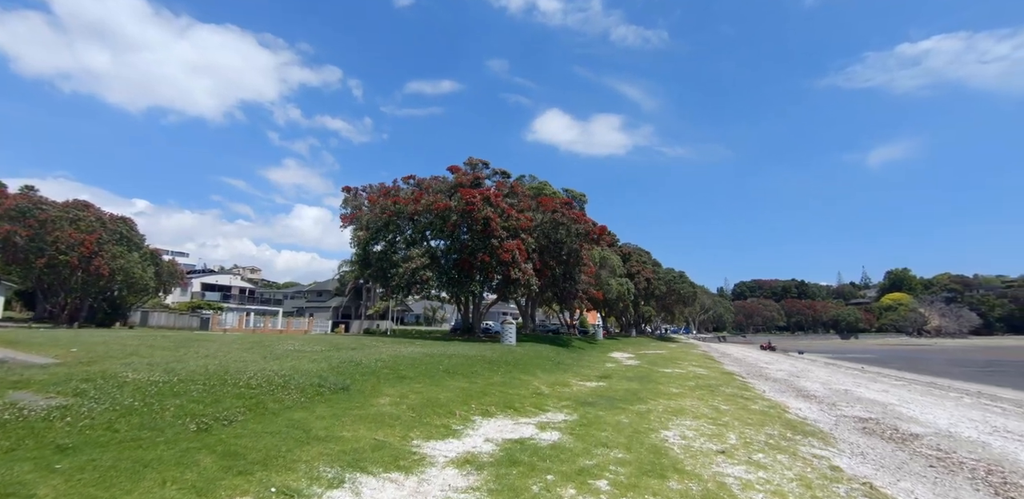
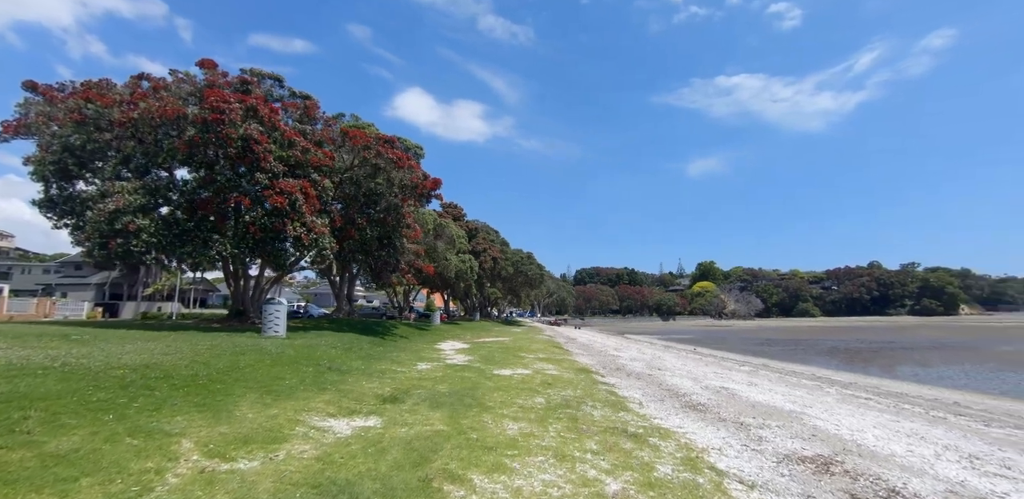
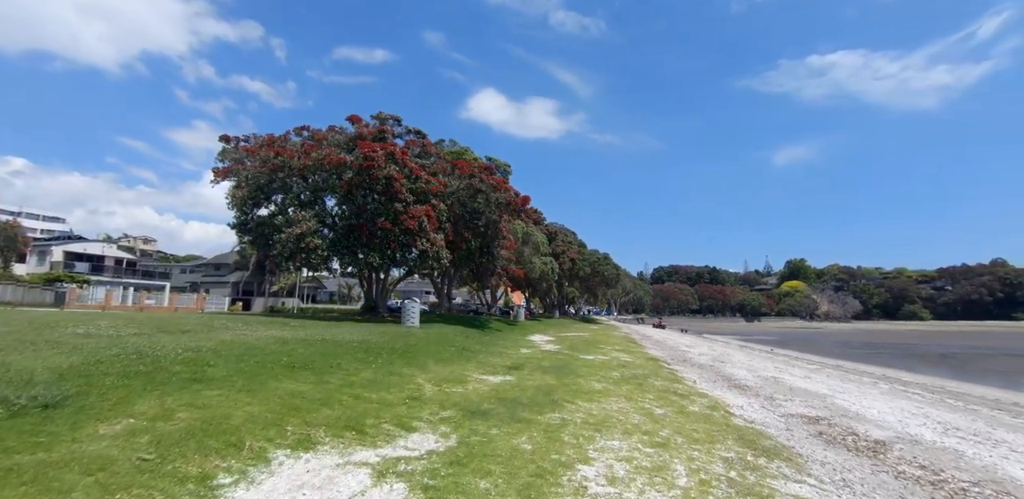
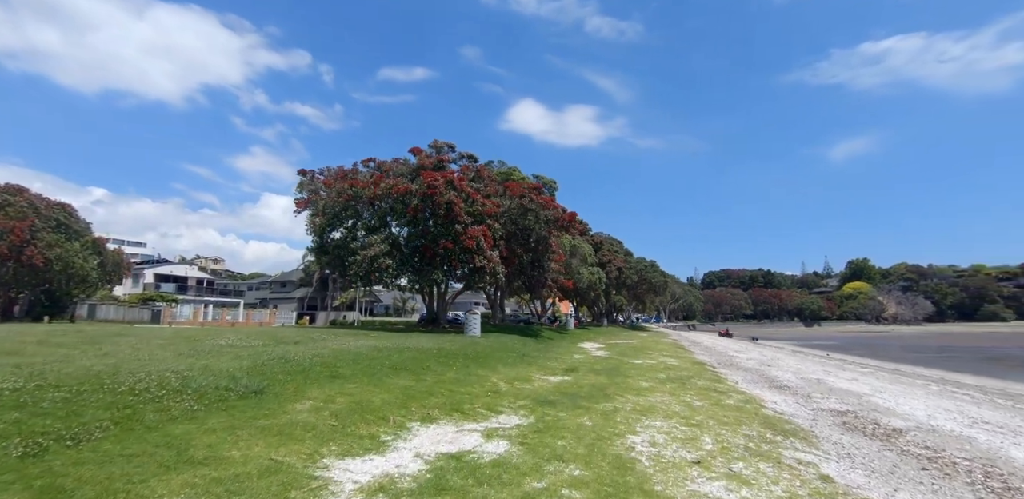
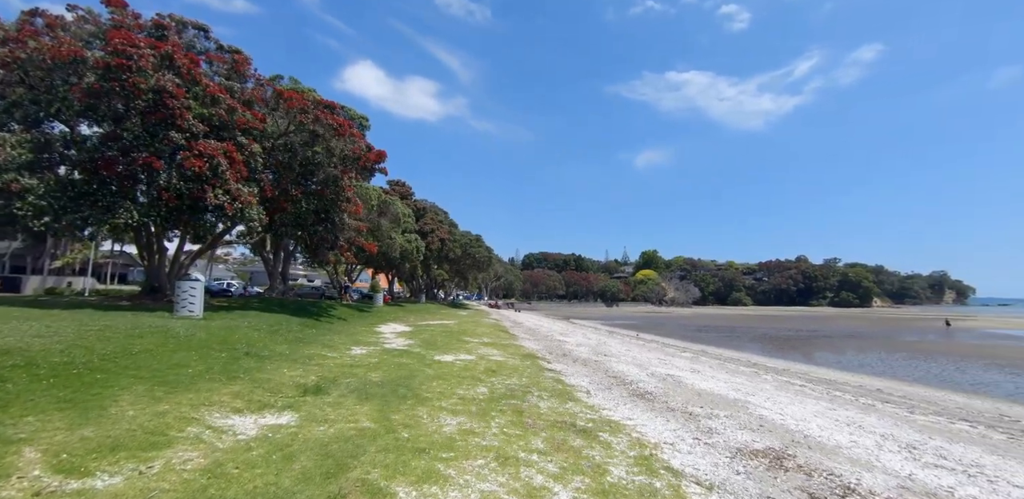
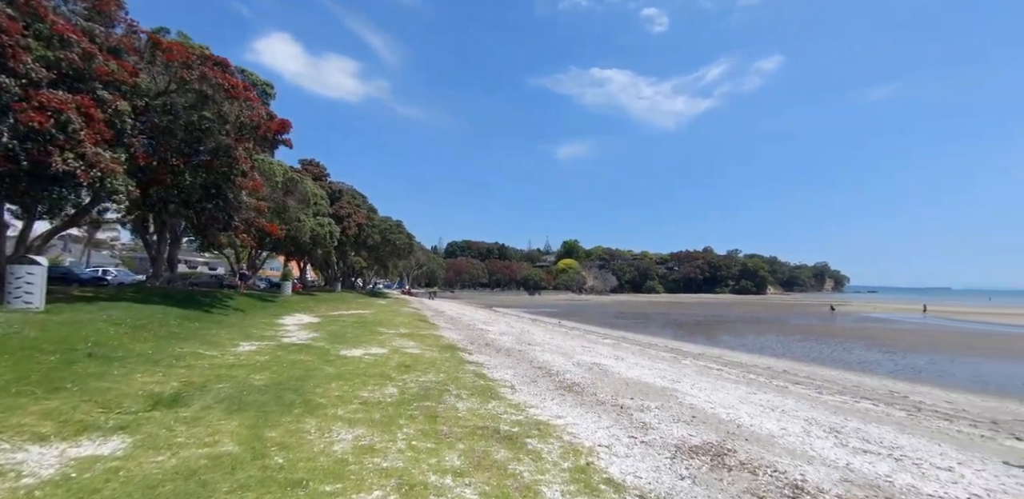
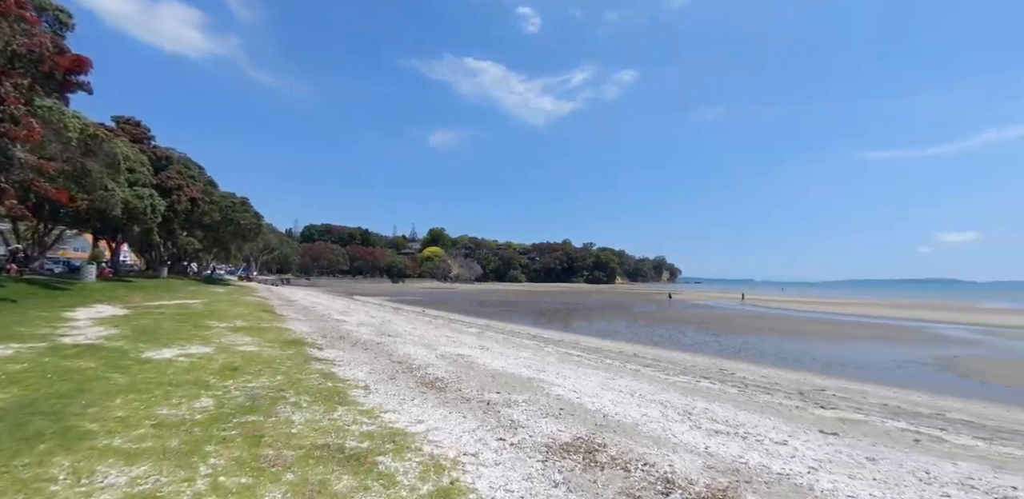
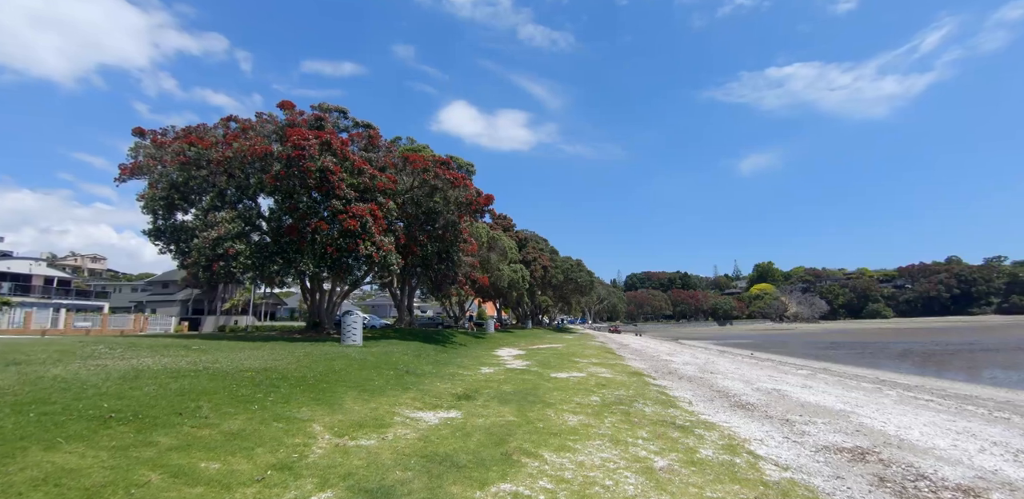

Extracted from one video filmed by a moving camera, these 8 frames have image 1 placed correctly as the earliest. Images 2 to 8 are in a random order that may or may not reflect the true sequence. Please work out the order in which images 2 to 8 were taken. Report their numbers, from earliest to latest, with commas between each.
4, 3, 8, 2, 5, 6, 7
